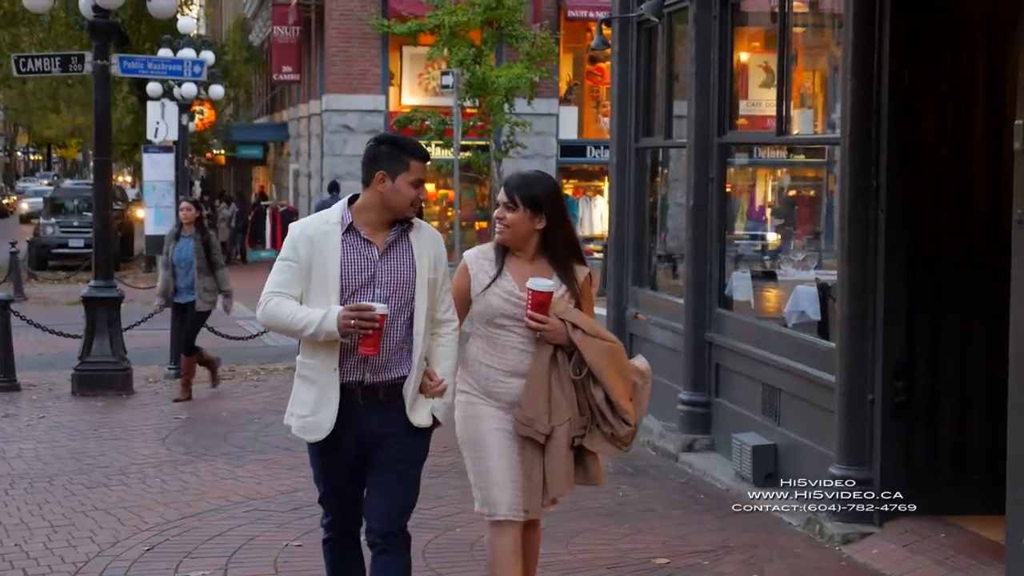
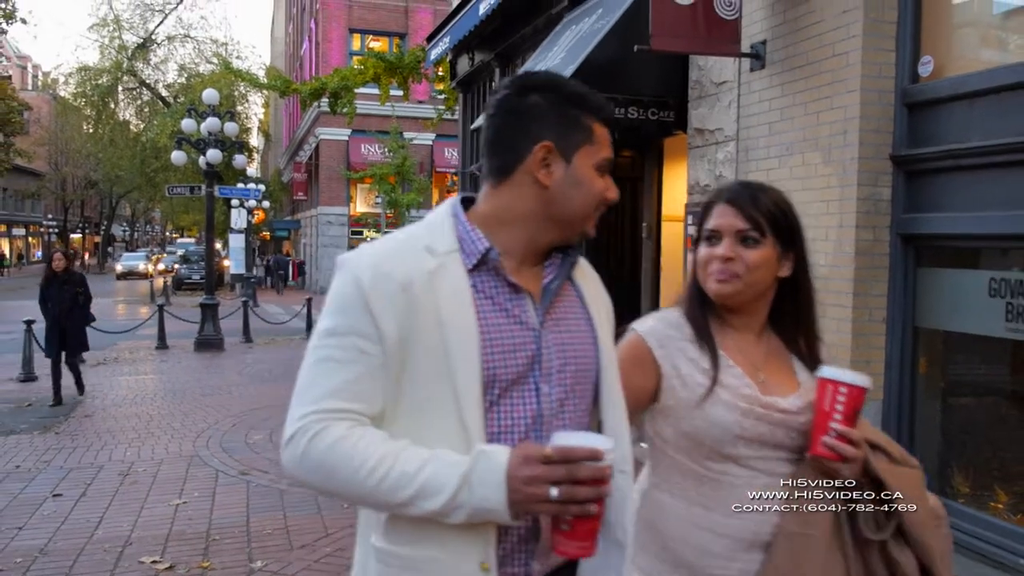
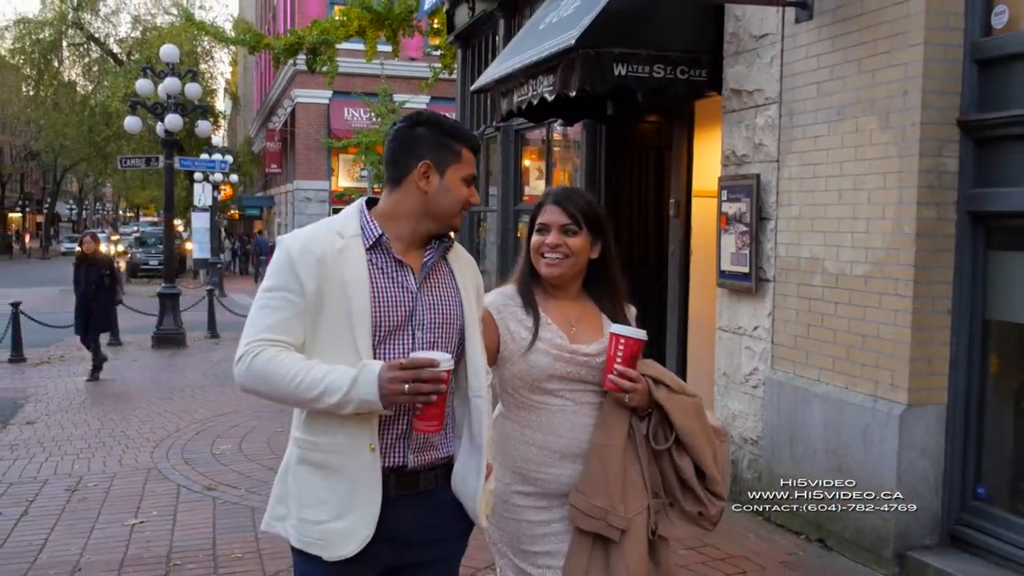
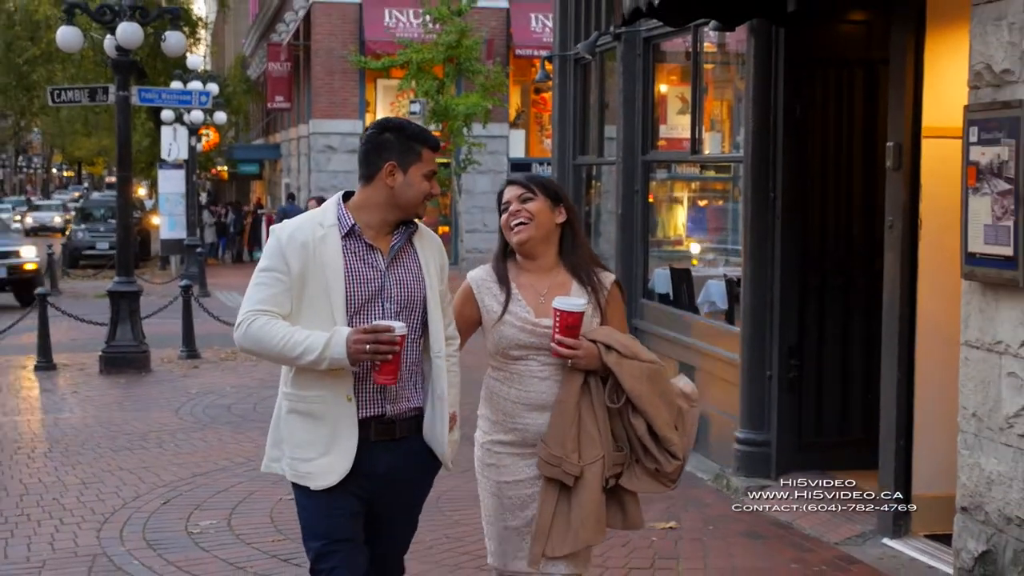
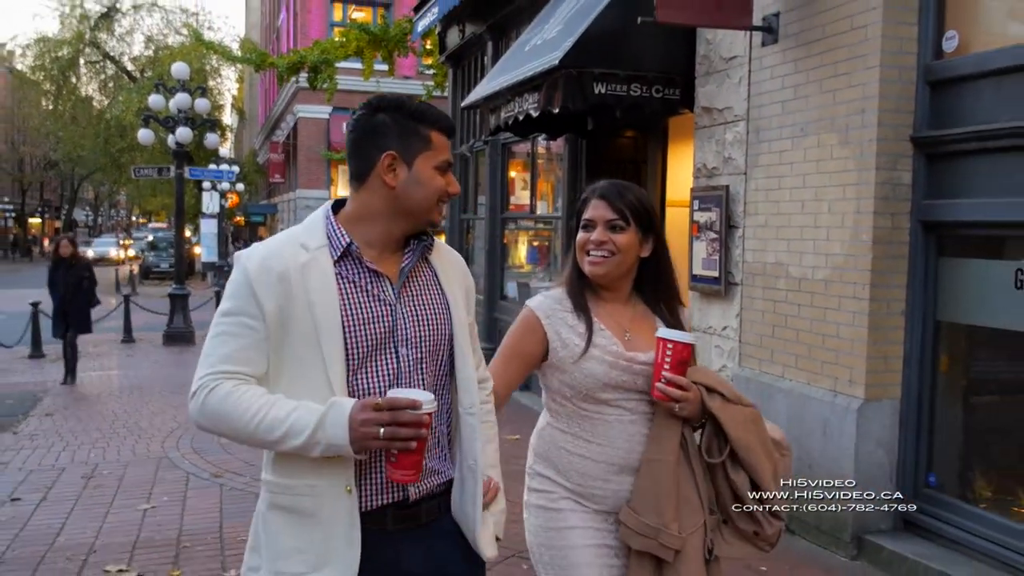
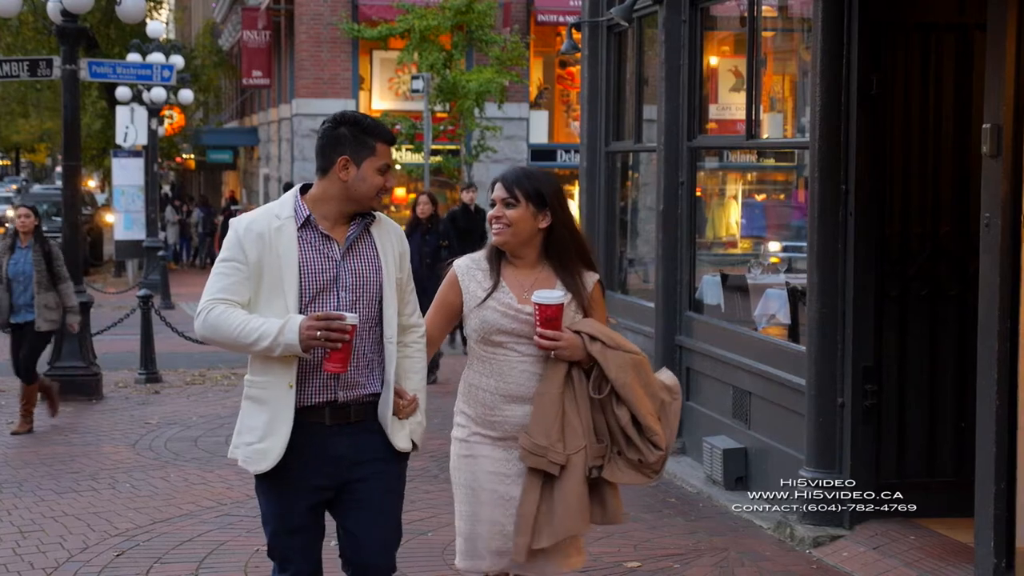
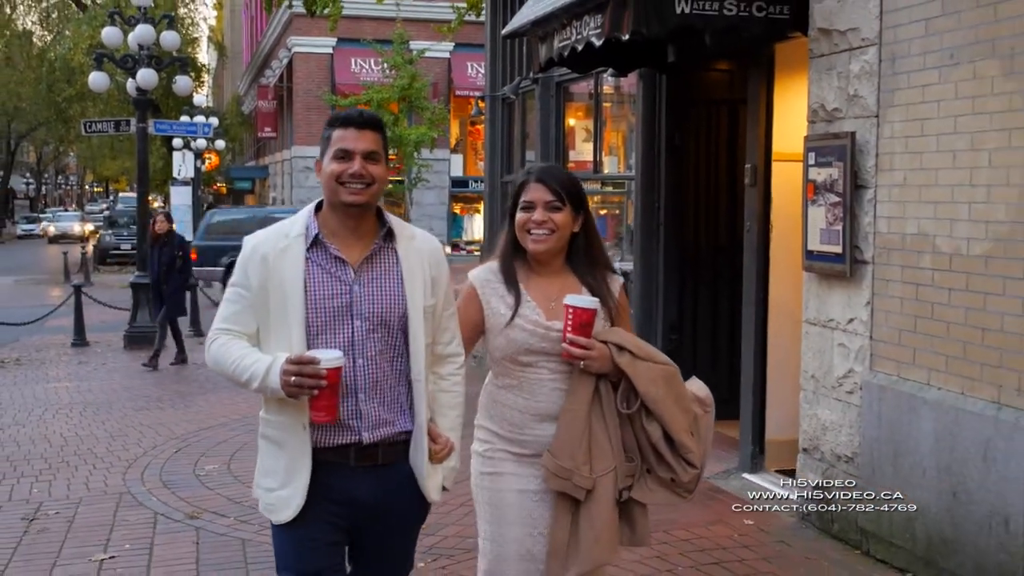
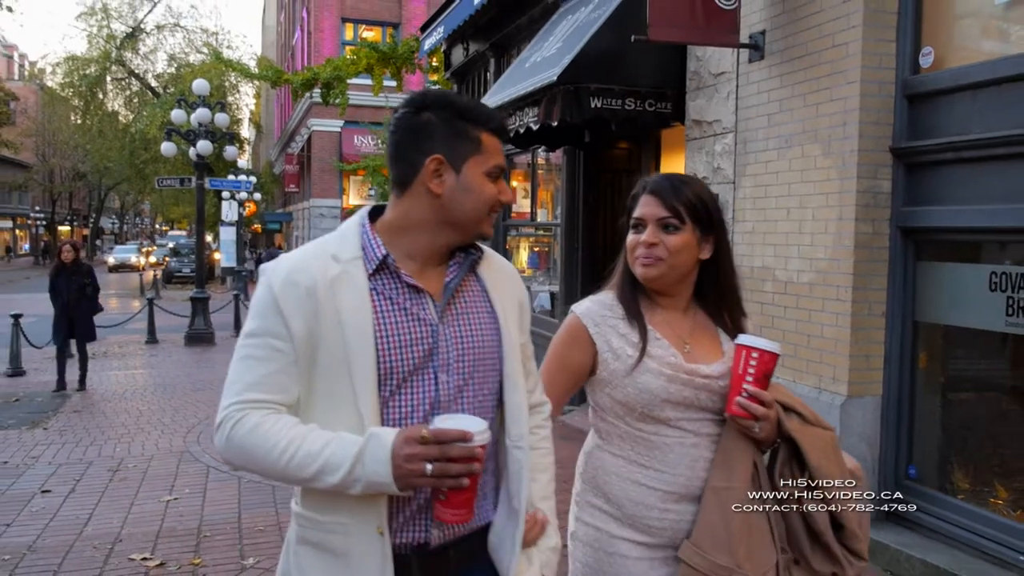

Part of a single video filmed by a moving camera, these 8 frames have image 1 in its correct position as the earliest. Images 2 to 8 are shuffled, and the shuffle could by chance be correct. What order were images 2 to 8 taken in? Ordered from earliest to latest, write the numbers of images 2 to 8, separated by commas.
6, 4, 7, 3, 5, 8, 2
